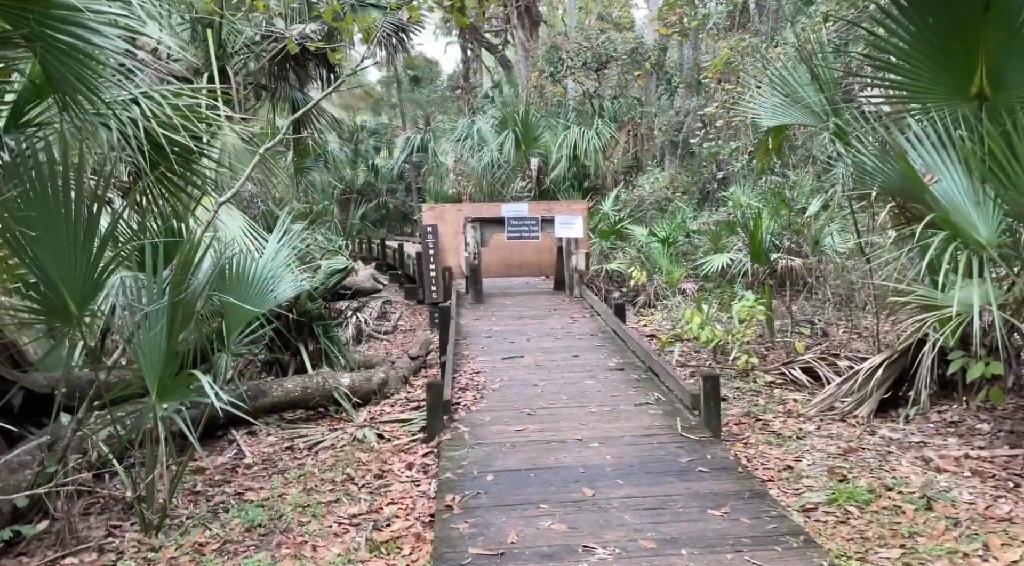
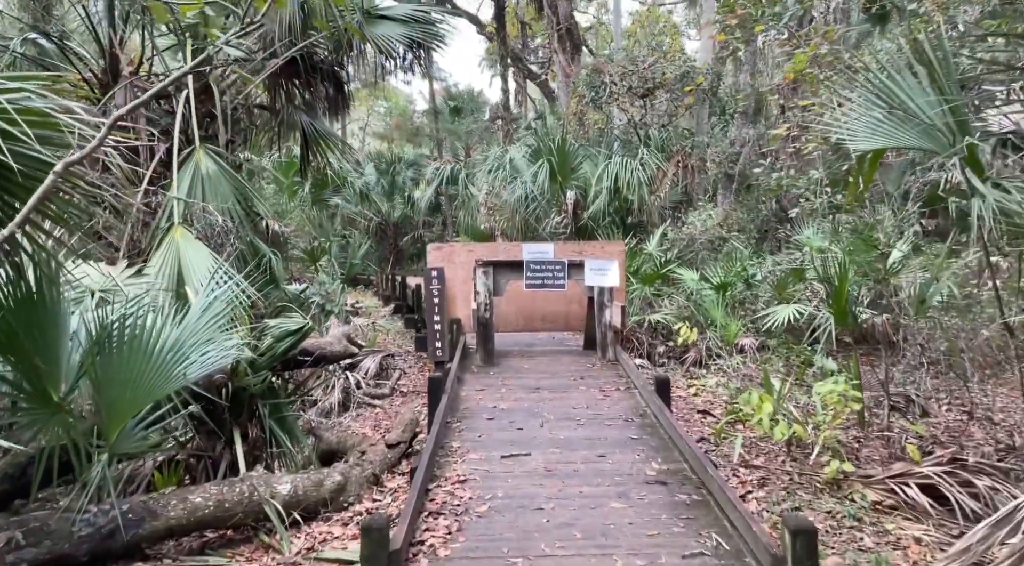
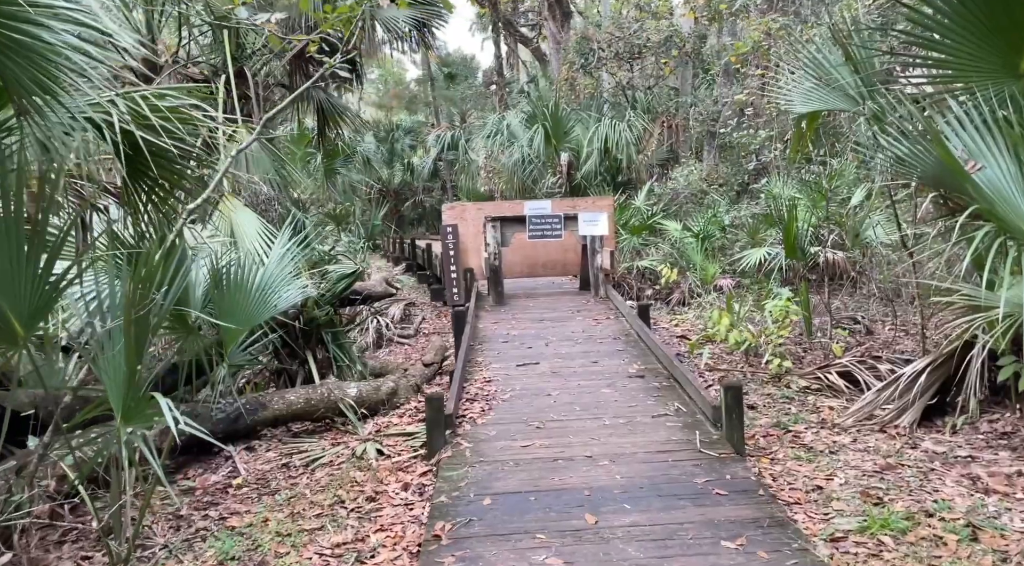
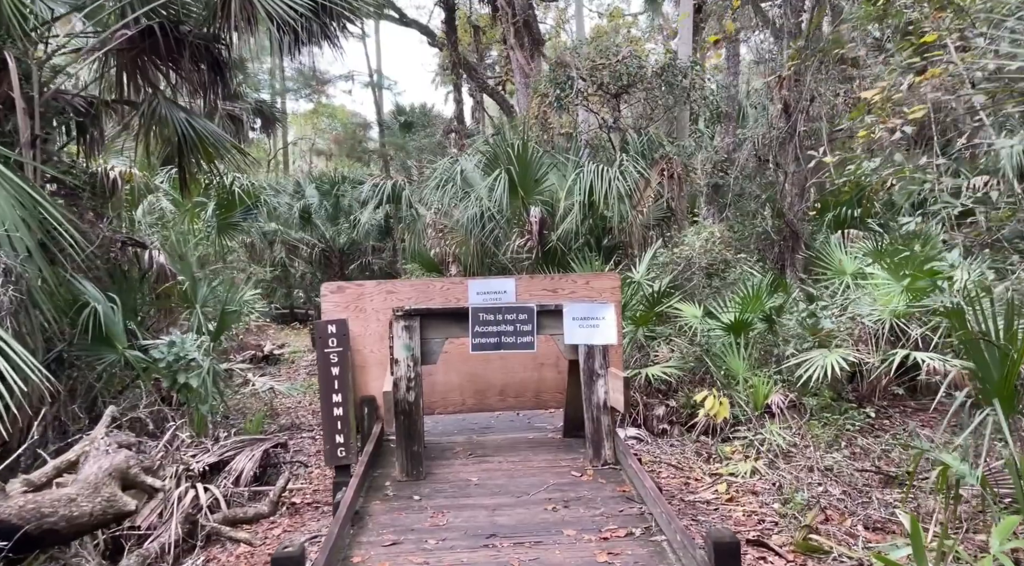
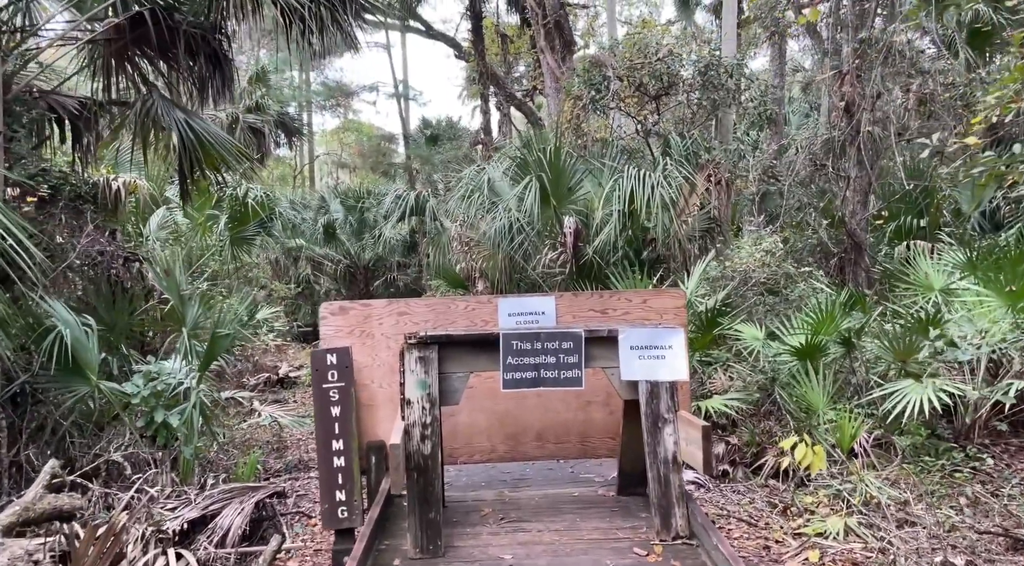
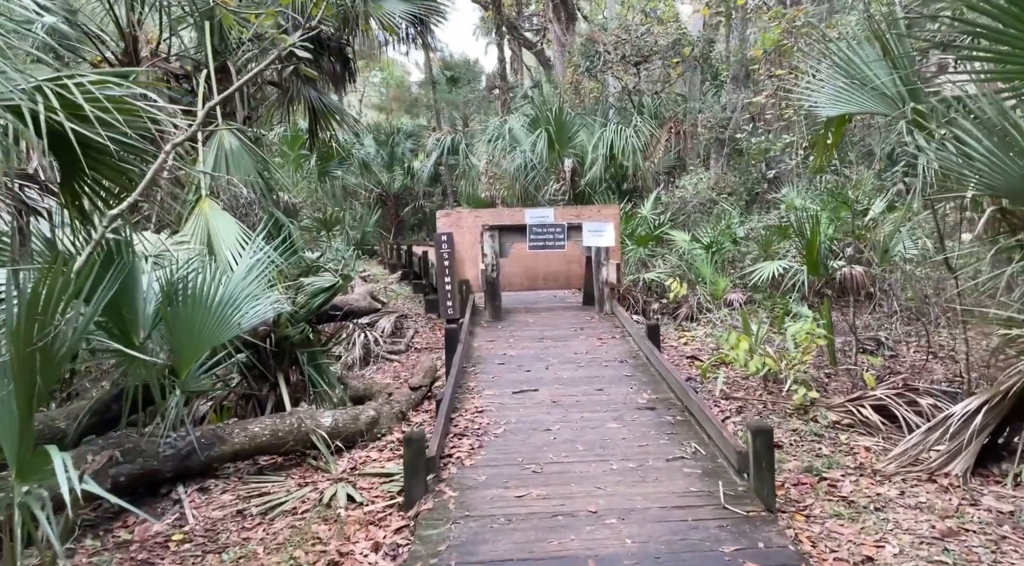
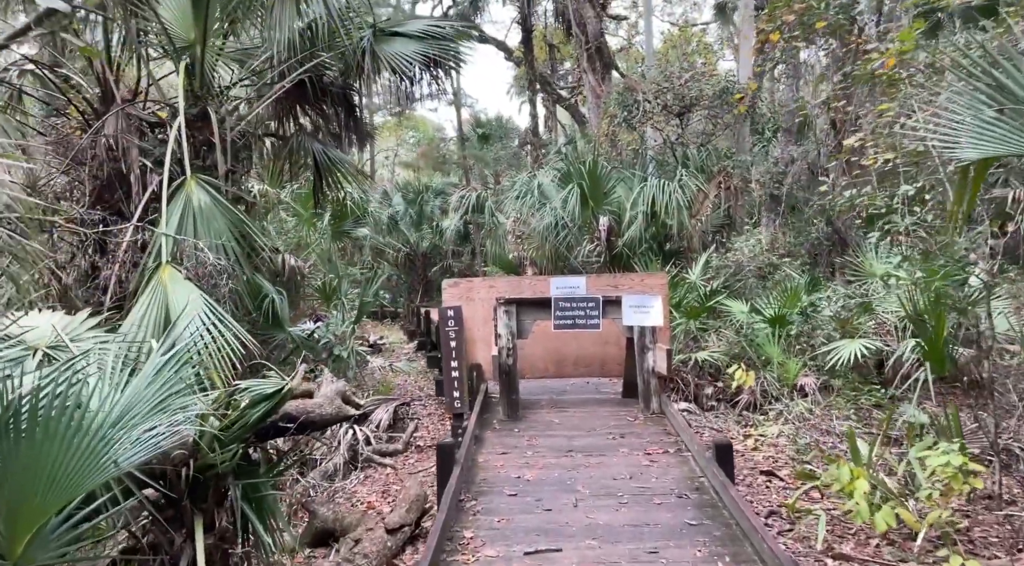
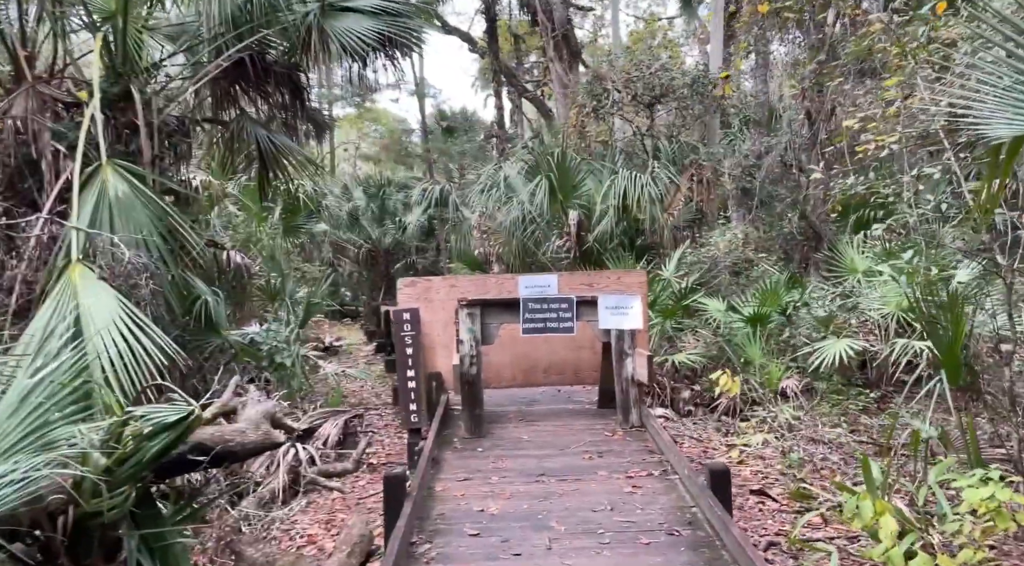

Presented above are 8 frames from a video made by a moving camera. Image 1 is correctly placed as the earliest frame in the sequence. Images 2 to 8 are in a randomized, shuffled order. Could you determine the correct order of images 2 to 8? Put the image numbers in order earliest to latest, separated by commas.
3, 6, 2, 7, 8, 4, 5
